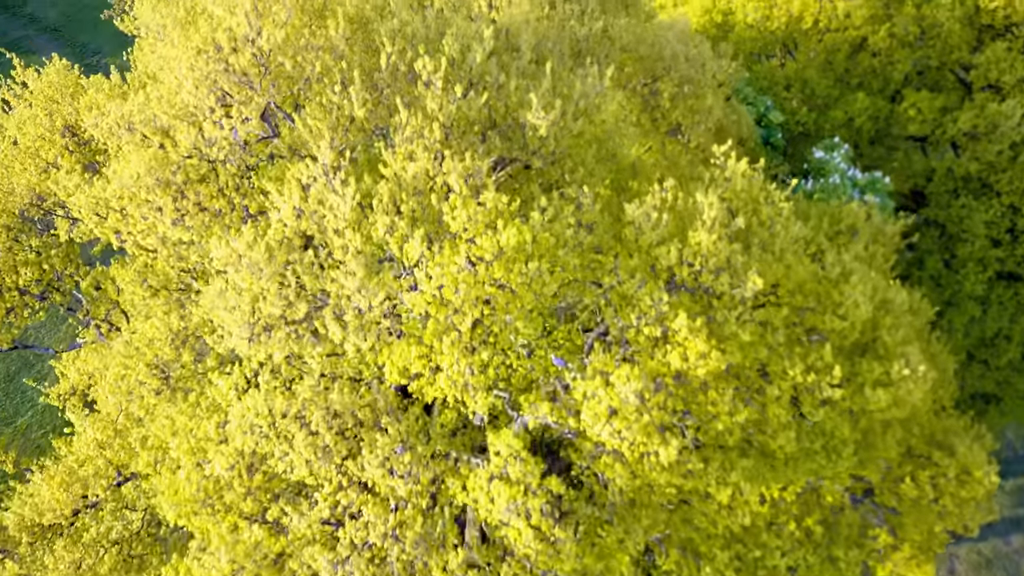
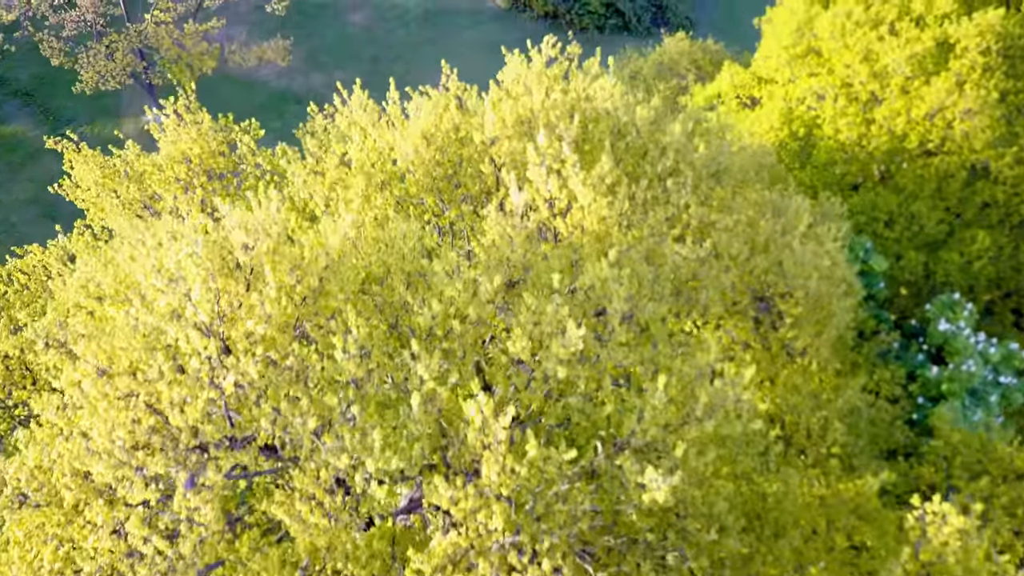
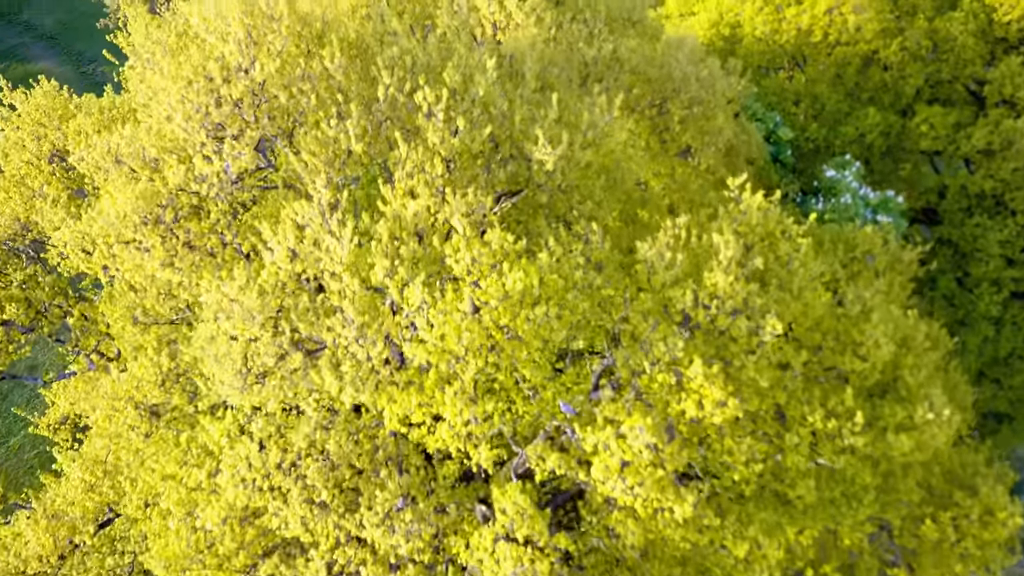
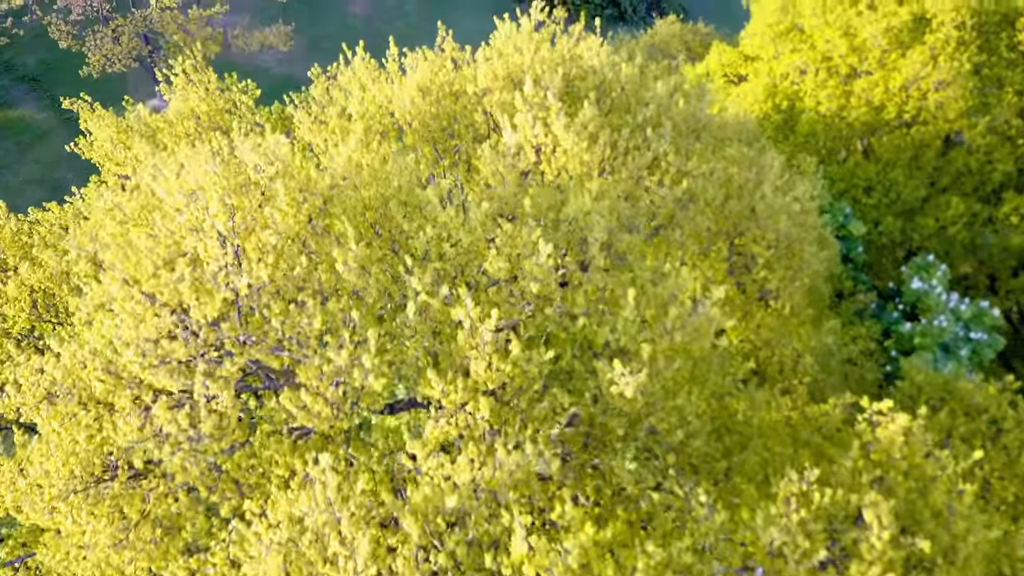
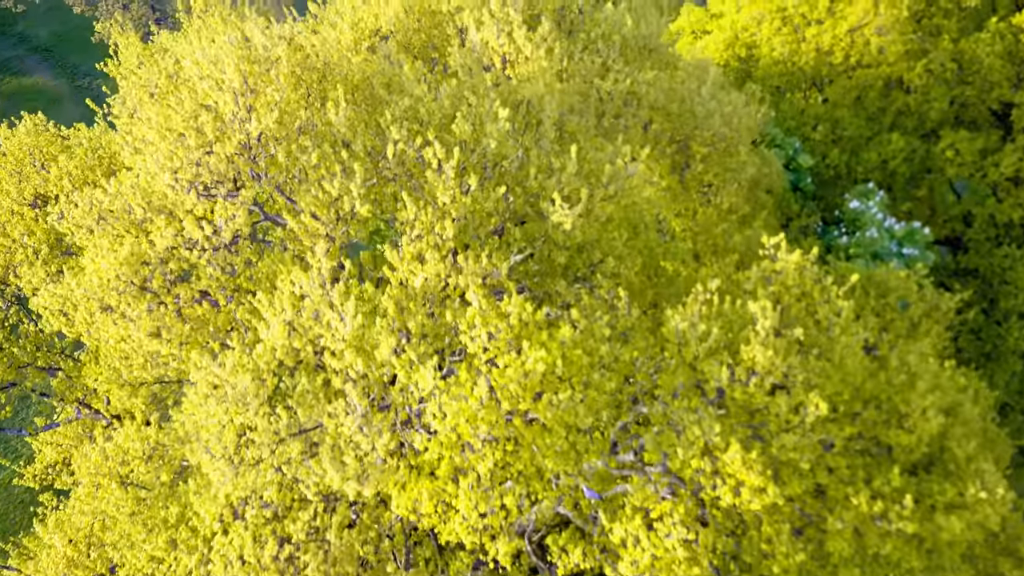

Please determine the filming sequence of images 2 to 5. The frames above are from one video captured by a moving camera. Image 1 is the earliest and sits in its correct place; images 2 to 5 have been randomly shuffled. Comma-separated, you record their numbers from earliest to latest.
3, 5, 4, 2
